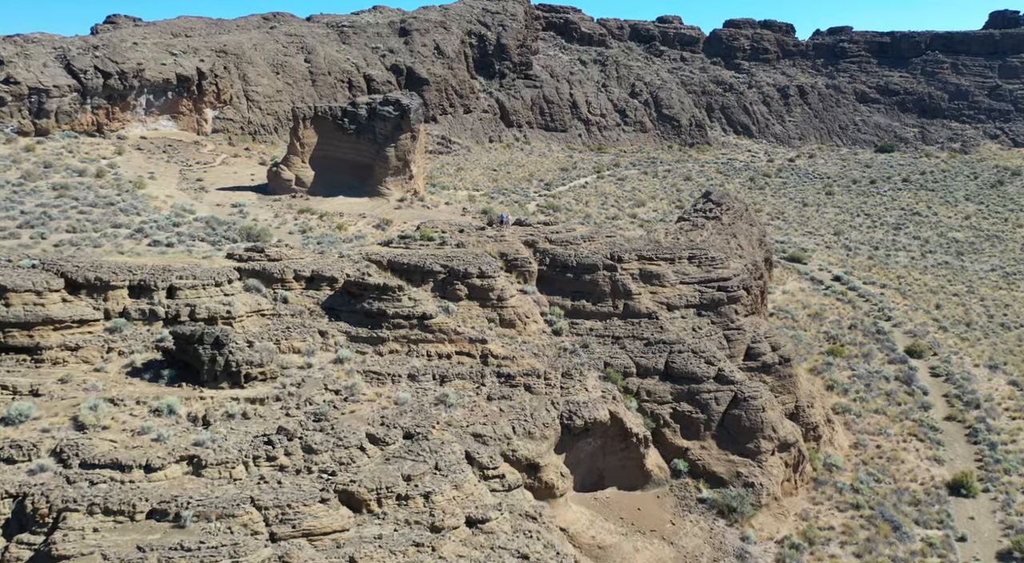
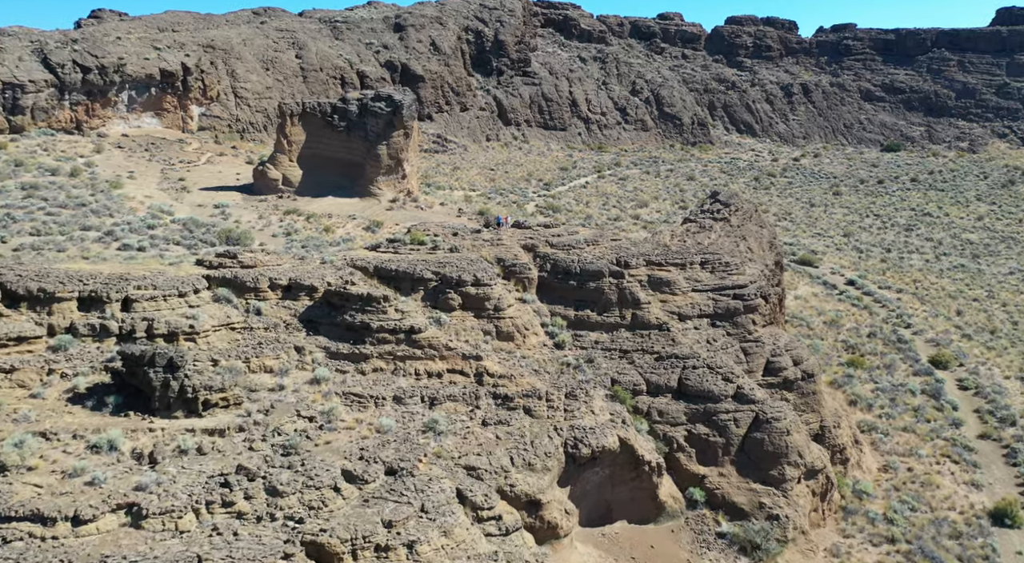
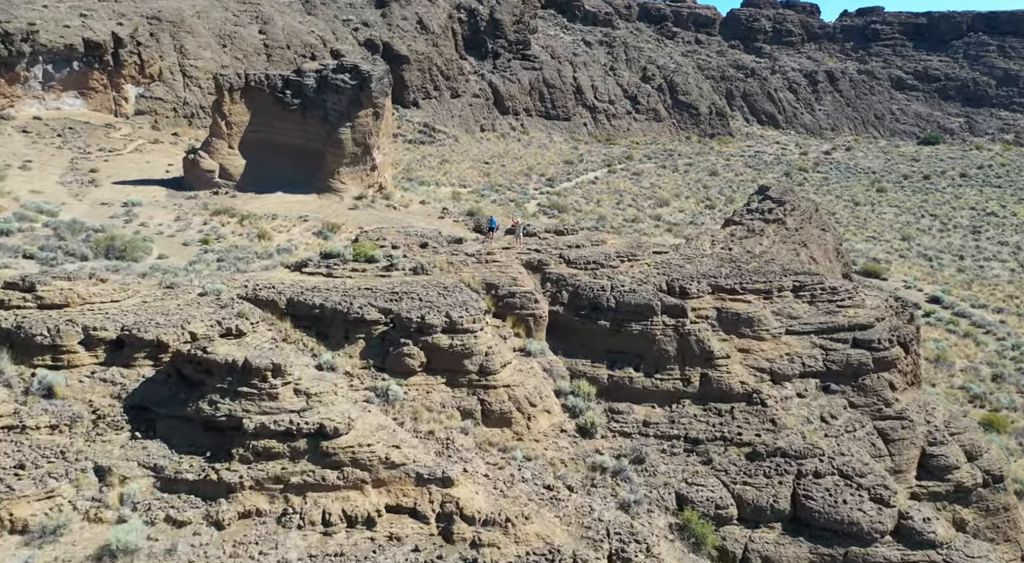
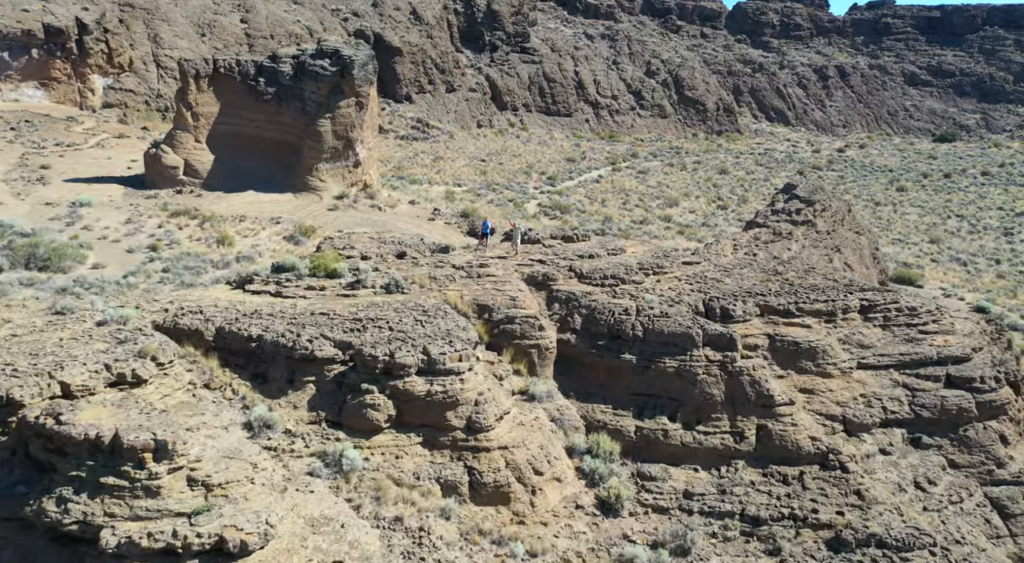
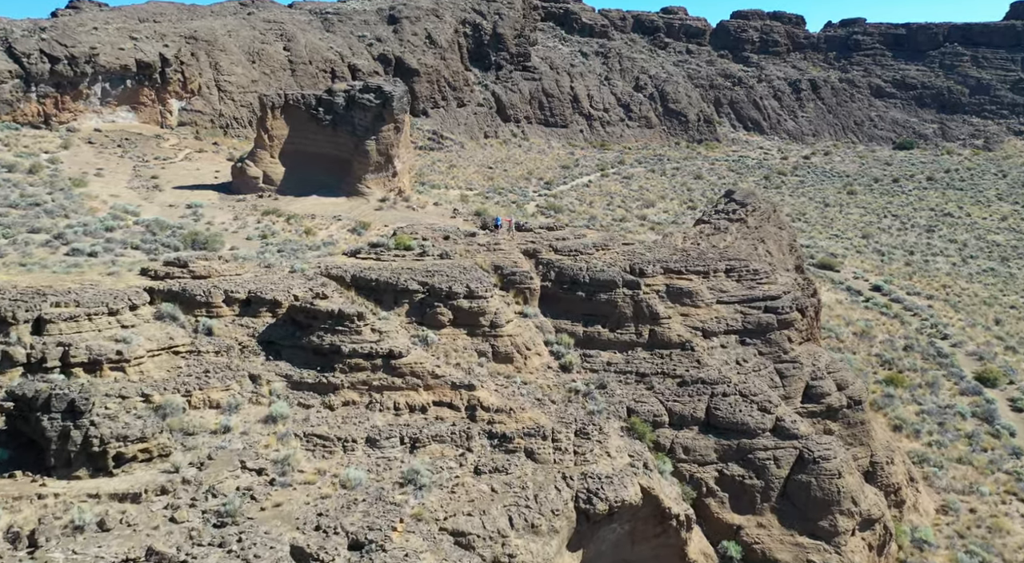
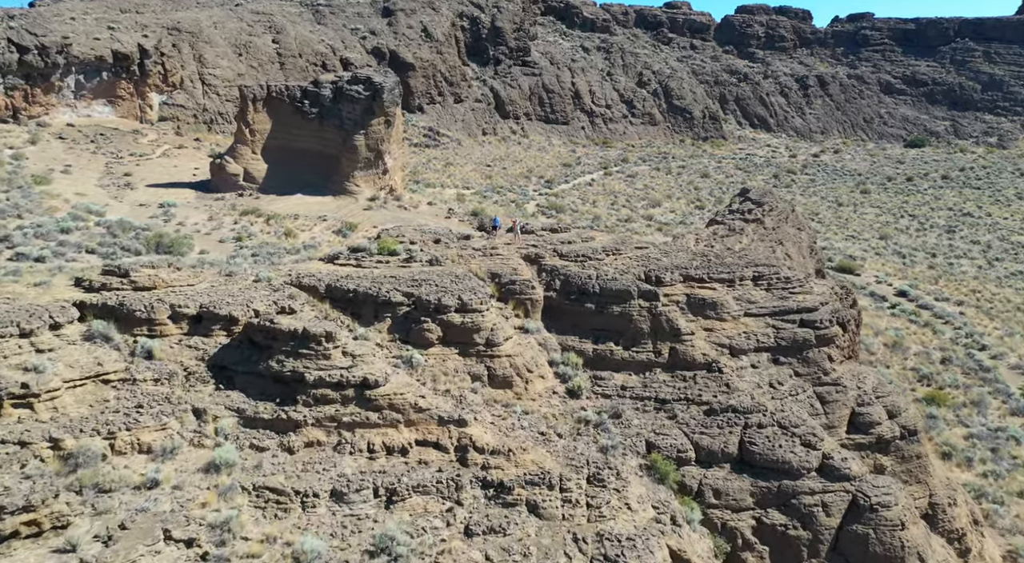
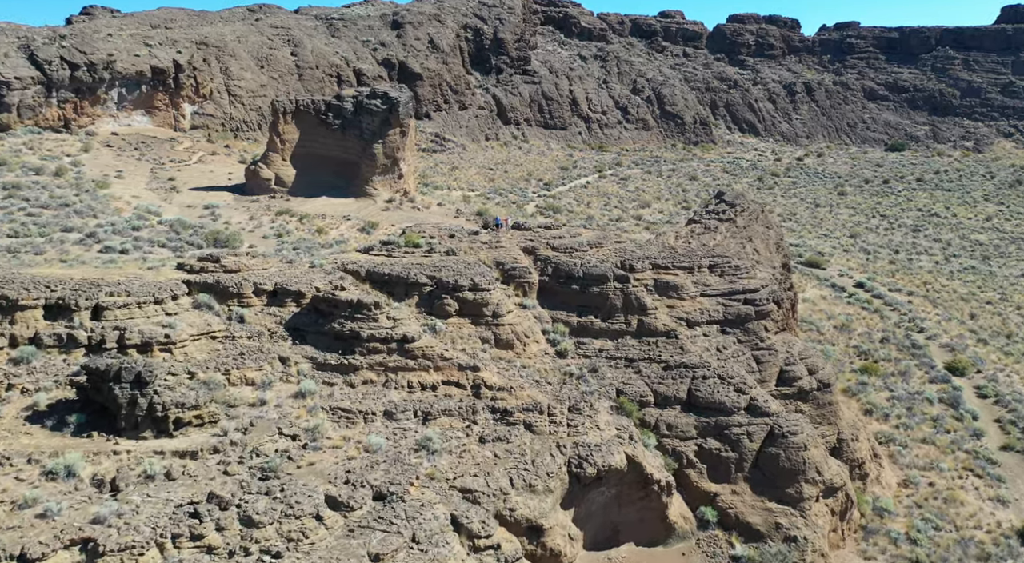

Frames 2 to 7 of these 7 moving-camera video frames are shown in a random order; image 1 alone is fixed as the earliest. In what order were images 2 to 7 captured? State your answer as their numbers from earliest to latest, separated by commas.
2, 7, 5, 6, 3, 4
